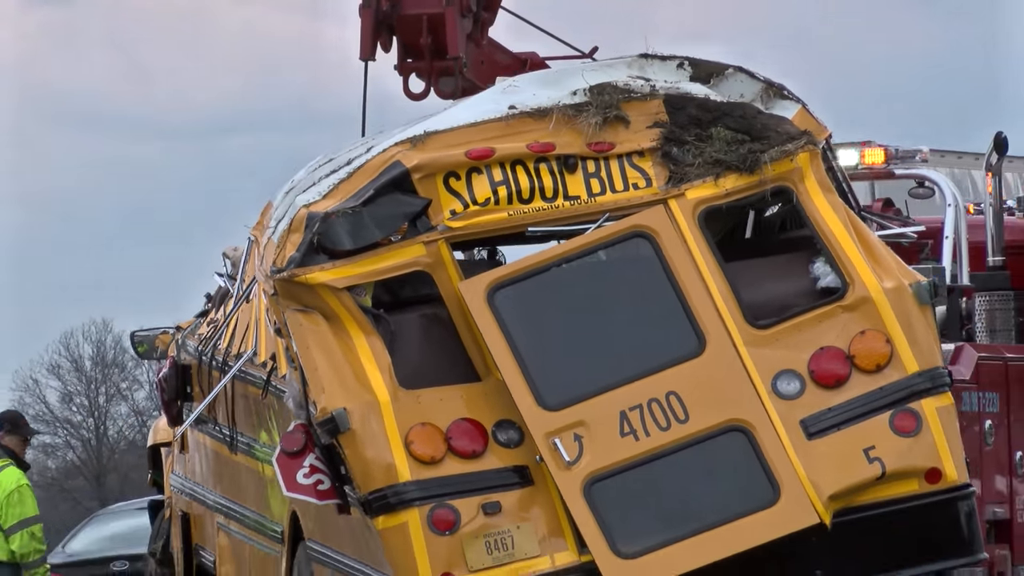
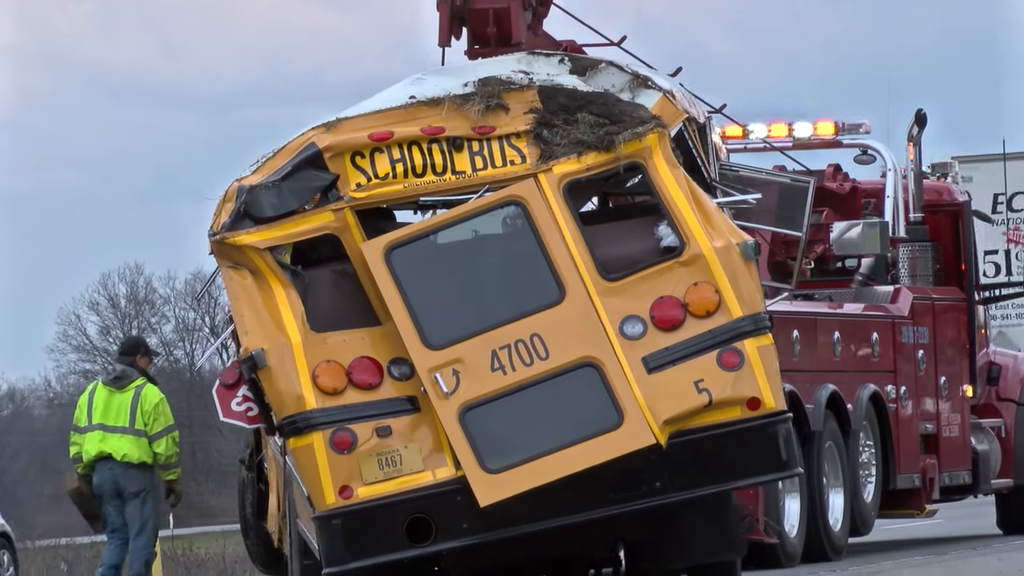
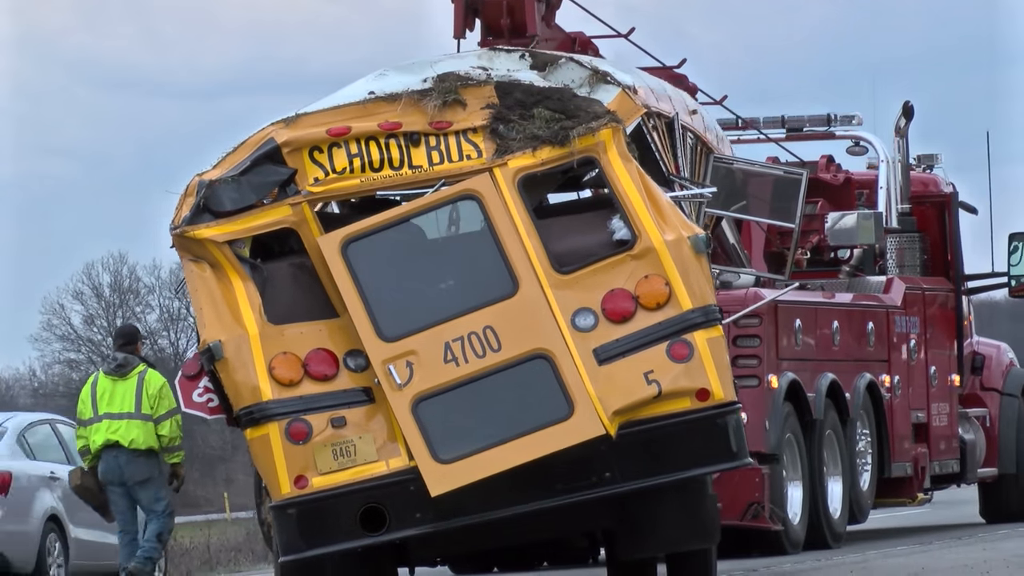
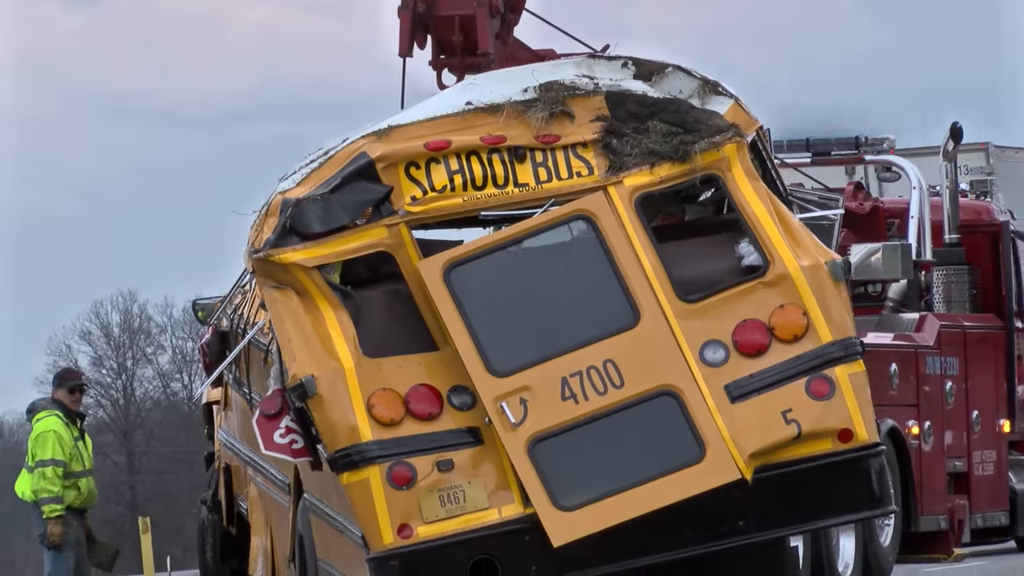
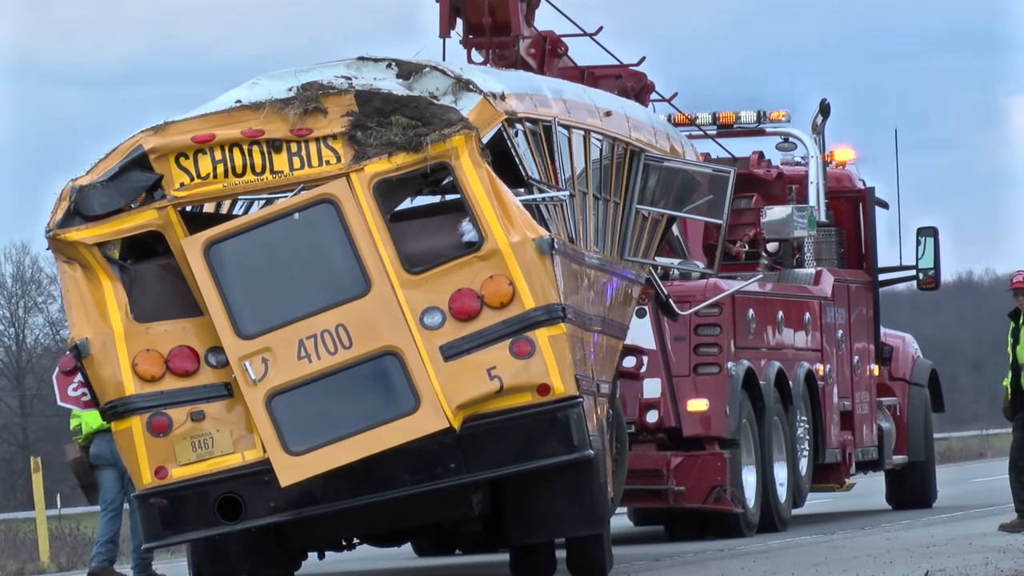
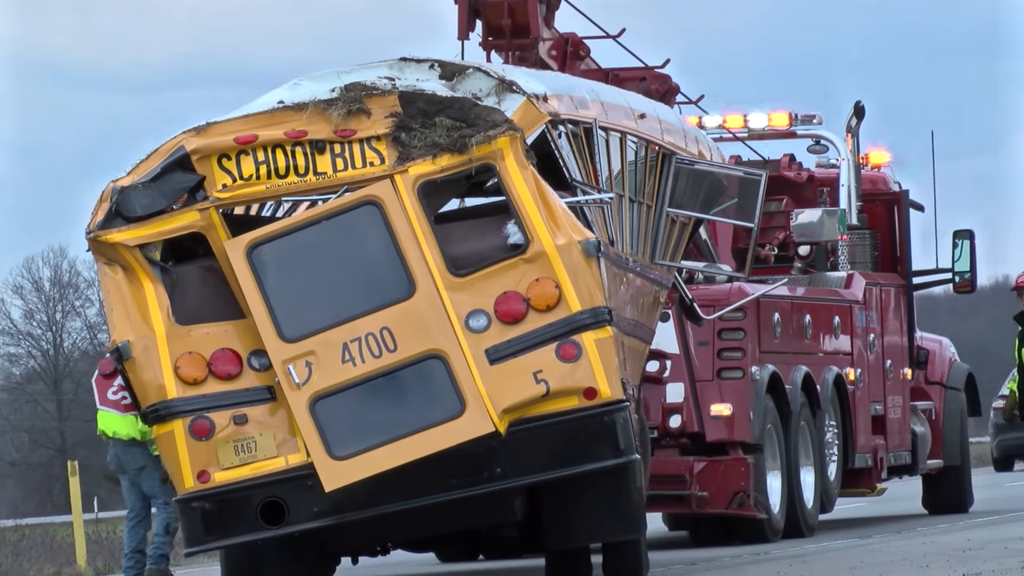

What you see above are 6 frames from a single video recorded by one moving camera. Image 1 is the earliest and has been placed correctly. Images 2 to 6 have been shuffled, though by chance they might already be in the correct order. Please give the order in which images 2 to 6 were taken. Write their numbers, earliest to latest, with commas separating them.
4, 2, 3, 6, 5
